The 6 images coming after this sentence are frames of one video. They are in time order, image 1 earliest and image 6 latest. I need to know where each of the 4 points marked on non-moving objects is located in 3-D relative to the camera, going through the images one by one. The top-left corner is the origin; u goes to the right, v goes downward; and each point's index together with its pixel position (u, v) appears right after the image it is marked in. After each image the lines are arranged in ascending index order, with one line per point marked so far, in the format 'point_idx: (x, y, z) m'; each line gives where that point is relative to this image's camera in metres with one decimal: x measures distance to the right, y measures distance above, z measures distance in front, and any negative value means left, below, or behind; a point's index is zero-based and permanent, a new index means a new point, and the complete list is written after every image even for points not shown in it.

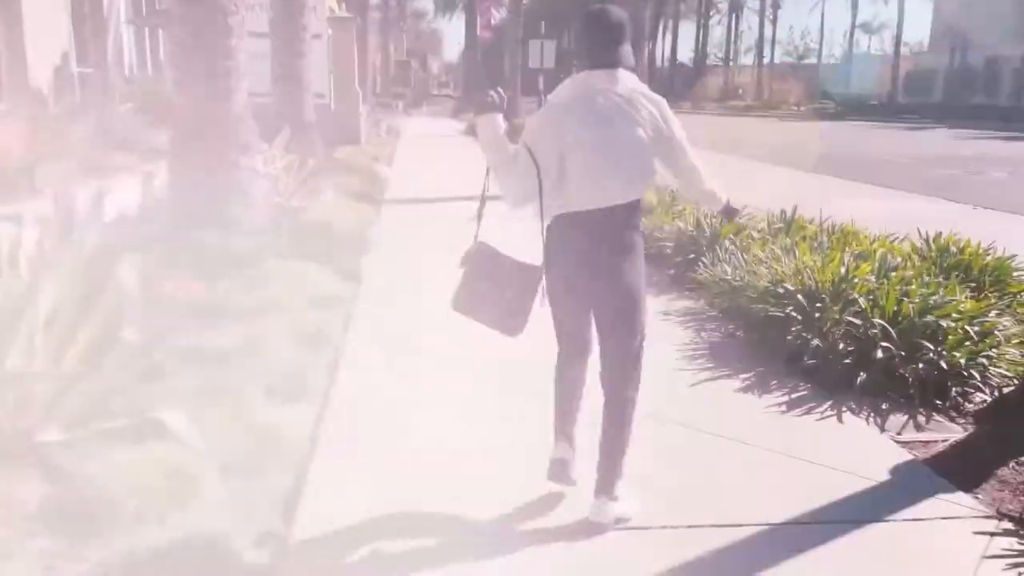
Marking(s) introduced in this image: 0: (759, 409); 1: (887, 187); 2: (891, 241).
0: (+1.4, -0.7, +4.8) m
1: (+7.8, +2.1, +17.4) m
2: (+3.6, +0.5, +7.9) m
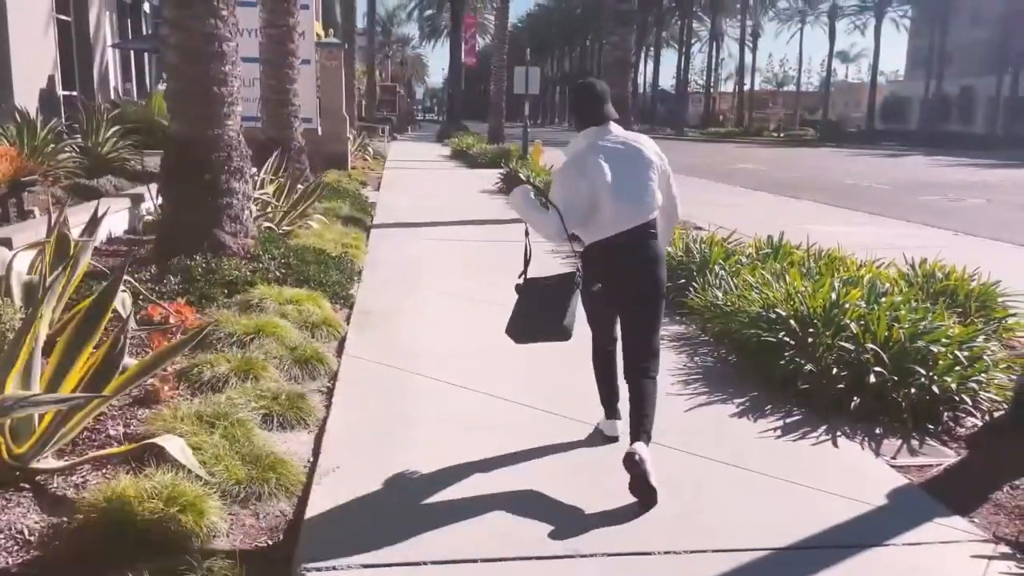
0: (+1.4, -0.8, +4.9) m
1: (+7.5, +1.6, +17.6) m
2: (+3.5, +0.2, +8.0) m
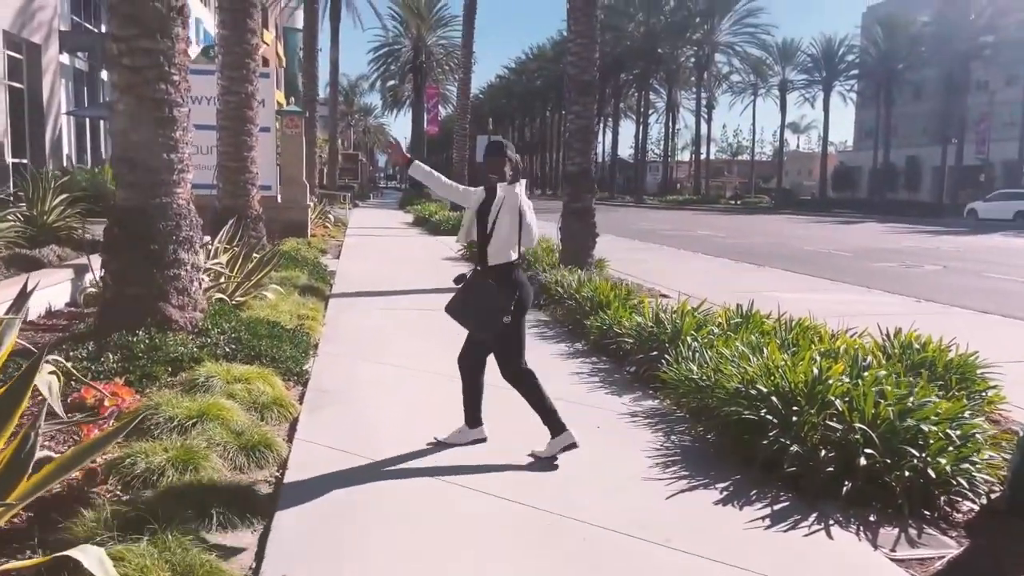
0: (+1.2, -1.3, +4.5) m
1: (+6.8, +0.2, +17.7) m
2: (+3.2, -0.5, +7.8) m
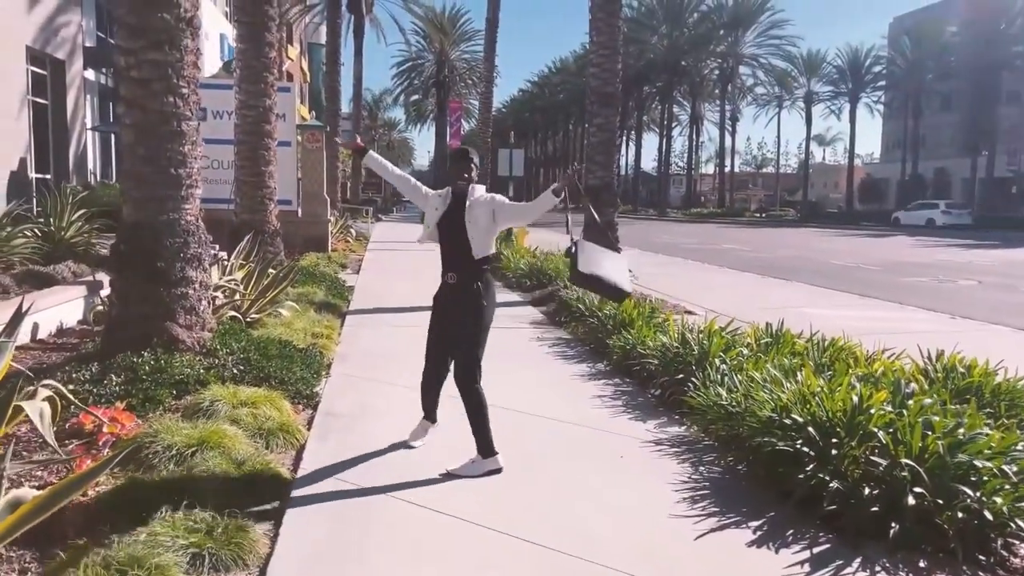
0: (+1.3, -1.4, +4.1) m
1: (+7.2, -0.1, +17.2) m
2: (+3.4, -0.6, +7.4) m
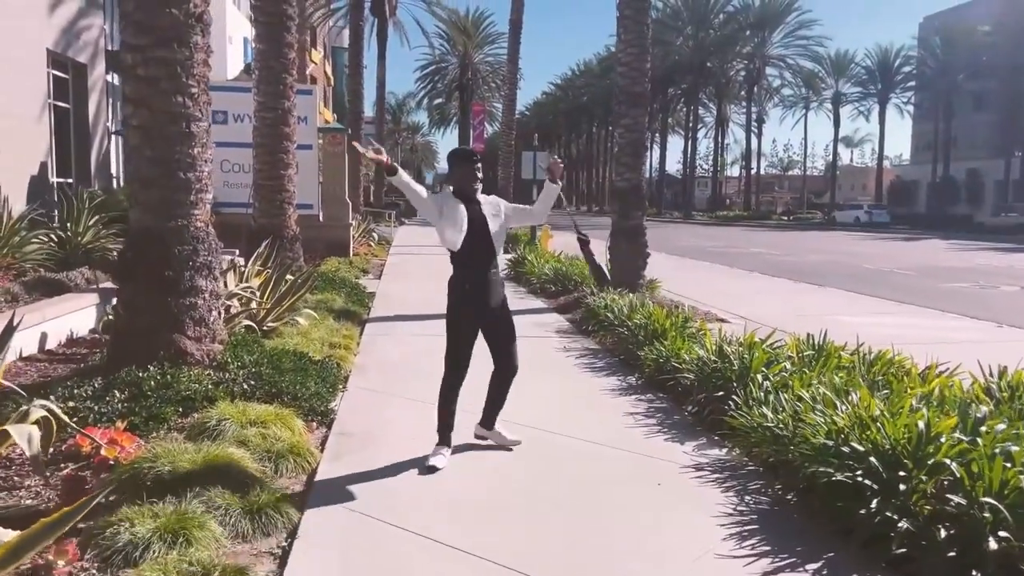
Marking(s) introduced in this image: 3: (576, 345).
0: (+1.5, -1.5, +3.7) m
1: (+7.7, -0.3, +16.5) m
2: (+3.6, -0.7, +6.8) m
3: (+0.8, -0.7, +10.1) m
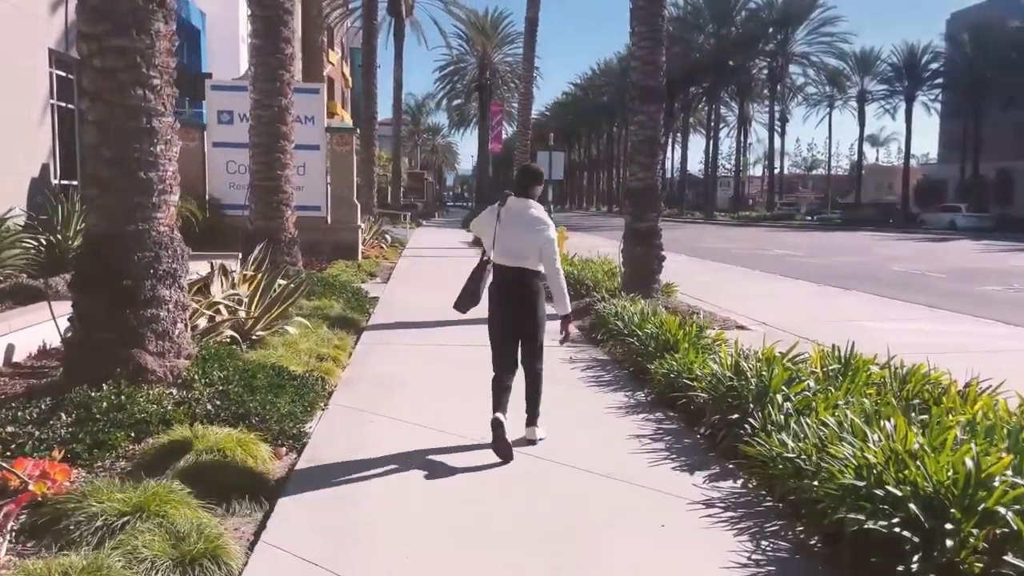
0: (+1.3, -1.5, +3.0) m
1: (+7.9, -0.4, +15.7) m
2: (+3.5, -0.8, +6.1) m
3: (+0.8, -0.8, +9.4) m
